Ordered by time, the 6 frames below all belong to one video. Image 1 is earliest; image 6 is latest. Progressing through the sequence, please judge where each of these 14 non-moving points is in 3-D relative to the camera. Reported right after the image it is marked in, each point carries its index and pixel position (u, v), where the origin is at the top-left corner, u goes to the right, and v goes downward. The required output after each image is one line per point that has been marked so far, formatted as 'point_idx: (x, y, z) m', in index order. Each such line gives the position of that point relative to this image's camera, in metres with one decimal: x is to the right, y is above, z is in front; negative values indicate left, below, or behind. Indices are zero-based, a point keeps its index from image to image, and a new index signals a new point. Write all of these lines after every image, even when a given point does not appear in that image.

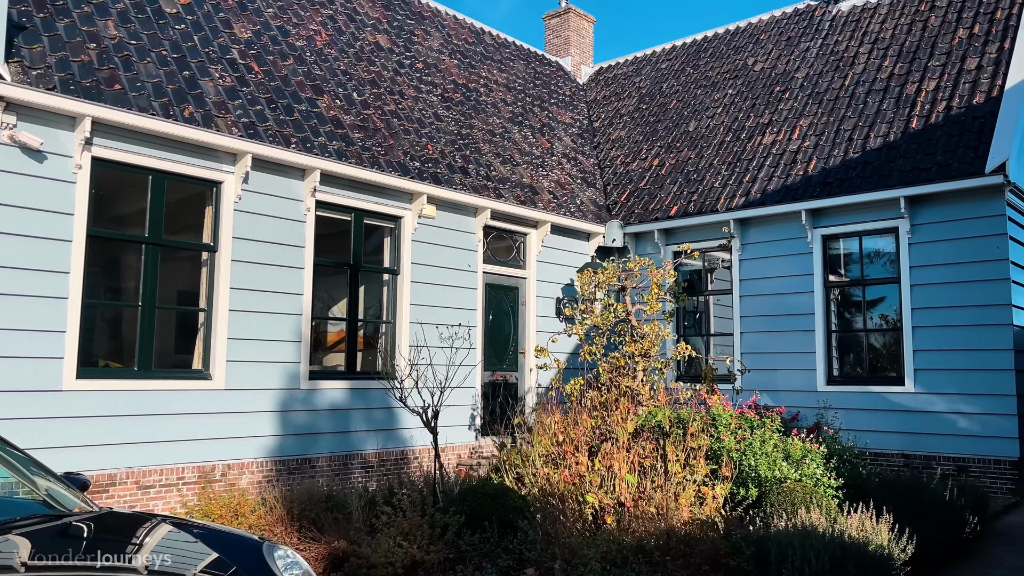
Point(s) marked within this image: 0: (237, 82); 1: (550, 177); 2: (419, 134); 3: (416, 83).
0: (-2.9, +2.2, +8.7) m
1: (+0.6, +1.7, +12.2) m
2: (-1.2, +2.0, +10.5) m
3: (-1.4, +2.9, +11.7) m
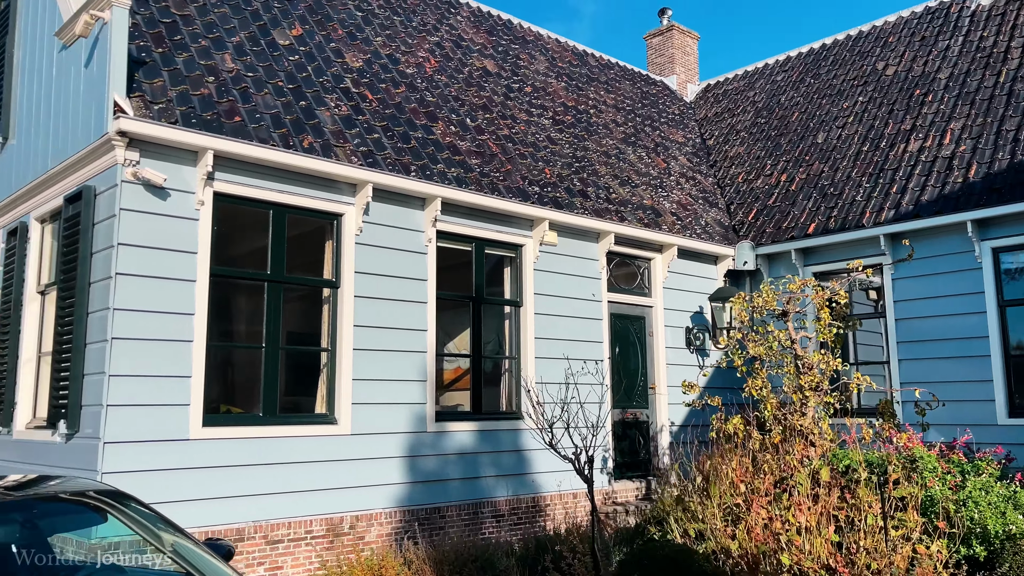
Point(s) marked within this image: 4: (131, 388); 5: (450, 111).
0: (-1.6, +1.8, +8.3) m
1: (+2.2, +1.3, +11.5) m
2: (+0.3, +1.6, +10.0) m
3: (+0.2, +2.5, +11.2) m
4: (-2.8, -0.8, +6.1) m
5: (-0.7, +2.1, +9.6) m
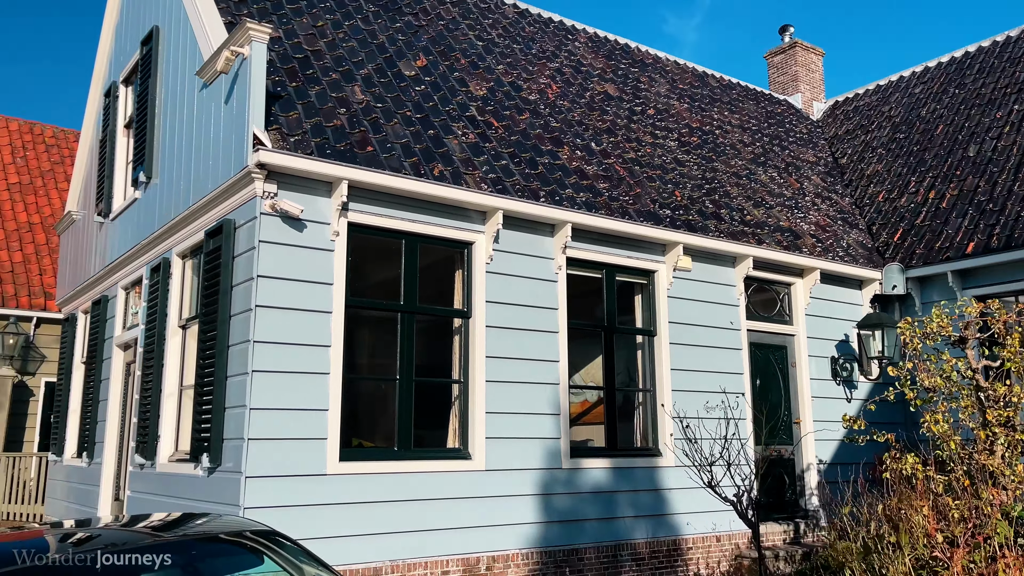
0: (-0.3, +1.5, +8.2) m
1: (+3.9, +0.9, +10.8) m
2: (+1.8, +1.3, +9.6) m
3: (+1.8, +2.1, +10.8) m
4: (-1.8, -1.0, +6.0) m
5: (+0.7, +1.8, +9.4) m
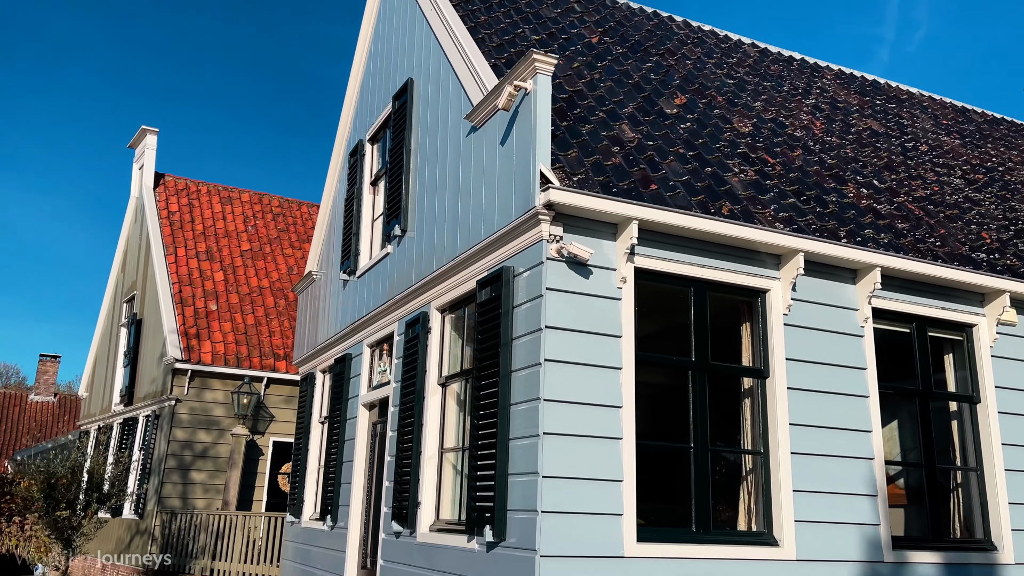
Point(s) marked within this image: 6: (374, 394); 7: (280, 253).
0: (+2.2, +1.0, +7.3) m
1: (+6.9, +0.2, +8.9) m
2: (+4.6, +0.7, +8.2) m
3: (+4.9, +1.4, +9.5) m
4: (+0.3, -1.3, +5.3) m
5: (+3.5, +1.2, +8.3) m
6: (-1.5, -1.1, +8.8) m
7: (-5.3, +0.8, +18.5) m
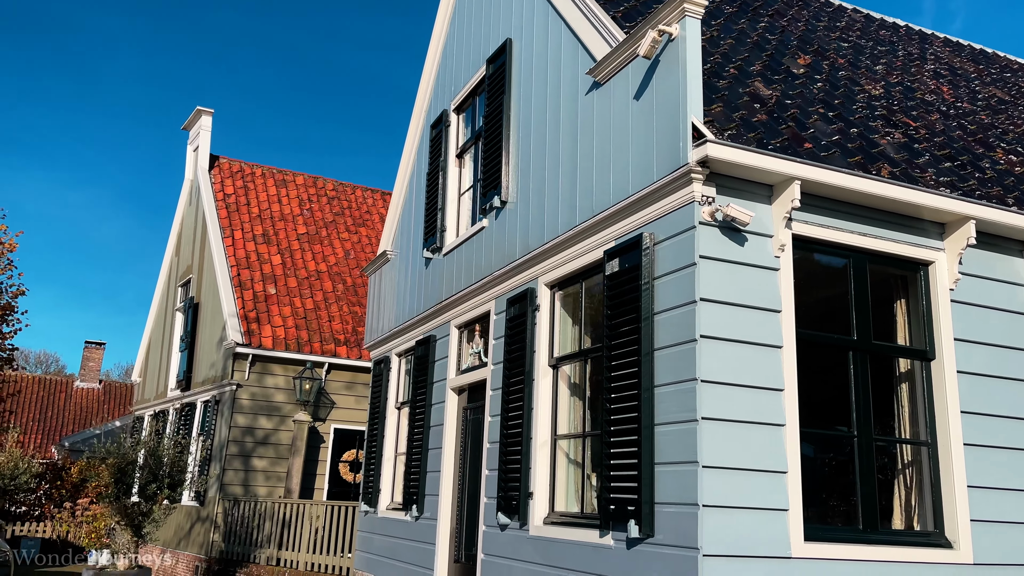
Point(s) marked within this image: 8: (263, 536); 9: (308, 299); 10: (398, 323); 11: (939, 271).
0: (+3.2, +1.2, +6.6) m
1: (+7.9, +0.4, +8.1) m
2: (+5.6, +0.9, +7.4) m
3: (+5.9, +1.6, +8.7) m
4: (+1.2, -1.1, +4.7) m
5: (+4.5, +1.4, +7.5) m
6: (-0.5, -0.9, +8.3) m
7: (-3.9, +1.1, +18.0) m
8: (-3.9, -3.9, +12.7) m
9: (-4.0, -0.2, +16.0) m
10: (-1.5, -0.4, +10.5) m
11: (+3.0, +0.1, +5.7) m
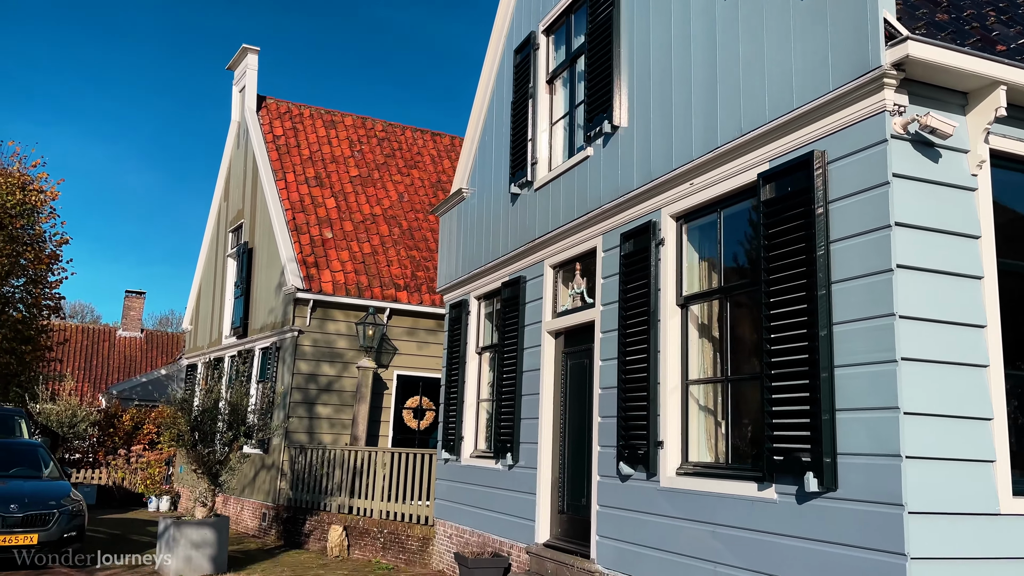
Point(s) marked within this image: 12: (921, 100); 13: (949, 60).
0: (+4.1, +1.7, +5.8) m
1: (+8.9, +1.1, +7.2) m
2: (+6.5, +1.5, +6.6) m
3: (+6.9, +2.3, +7.8) m
4: (+2.1, -0.7, +4.1) m
5: (+5.4, +2.0, +6.7) m
6: (+0.5, -0.3, +7.7) m
7: (-2.6, +2.3, +17.5) m
8: (-2.7, -3.0, +12.4) m
9: (-2.8, +0.9, +15.5) m
10: (-0.4, +0.3, +9.9) m
11: (+3.9, +0.6, +5.0) m
12: (+2.2, +1.0, +4.5) m
13: (+2.3, +1.2, +4.3) m
